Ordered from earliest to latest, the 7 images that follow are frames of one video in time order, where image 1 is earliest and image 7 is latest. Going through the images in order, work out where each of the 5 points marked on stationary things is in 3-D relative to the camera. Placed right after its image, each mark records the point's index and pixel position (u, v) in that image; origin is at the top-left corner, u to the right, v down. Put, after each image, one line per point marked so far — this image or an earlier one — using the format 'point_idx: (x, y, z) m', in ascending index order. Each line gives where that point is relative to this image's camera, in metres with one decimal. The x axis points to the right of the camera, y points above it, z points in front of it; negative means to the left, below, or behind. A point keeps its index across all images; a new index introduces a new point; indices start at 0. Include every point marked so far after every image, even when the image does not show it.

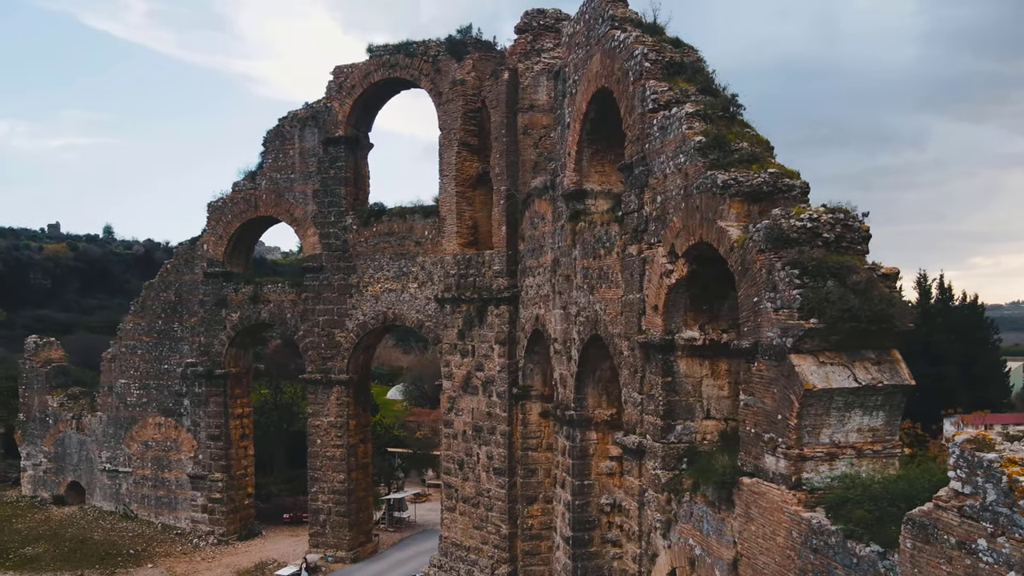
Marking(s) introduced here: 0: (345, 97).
0: (-3.1, +3.6, +16.5) m
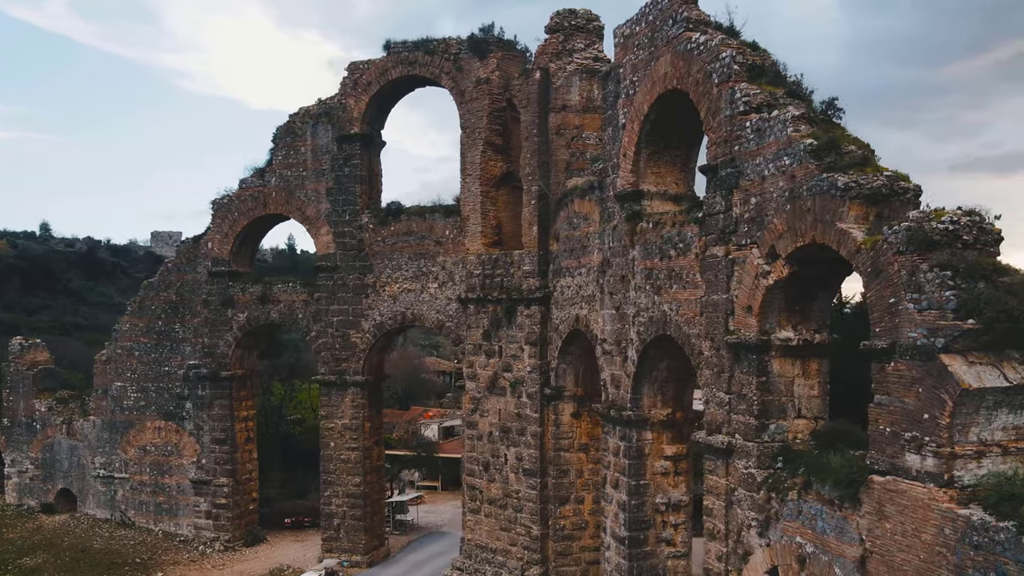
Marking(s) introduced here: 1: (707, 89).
0: (-2.8, +3.6, +16.3) m
1: (+2.0, +2.1, +9.2) m
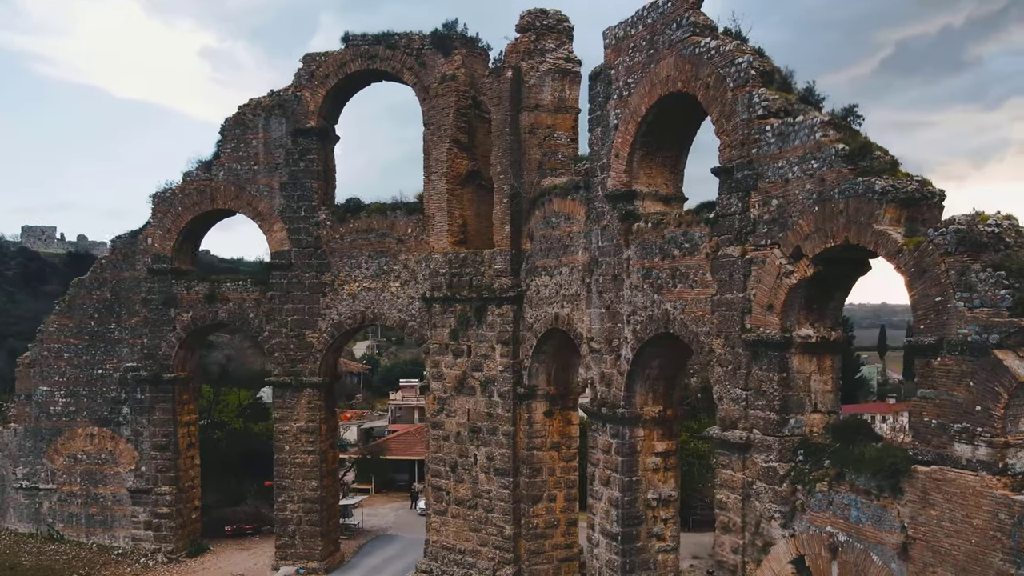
0: (-3.5, +3.6, +15.8) m
1: (+2.2, +2.1, +9.4) m
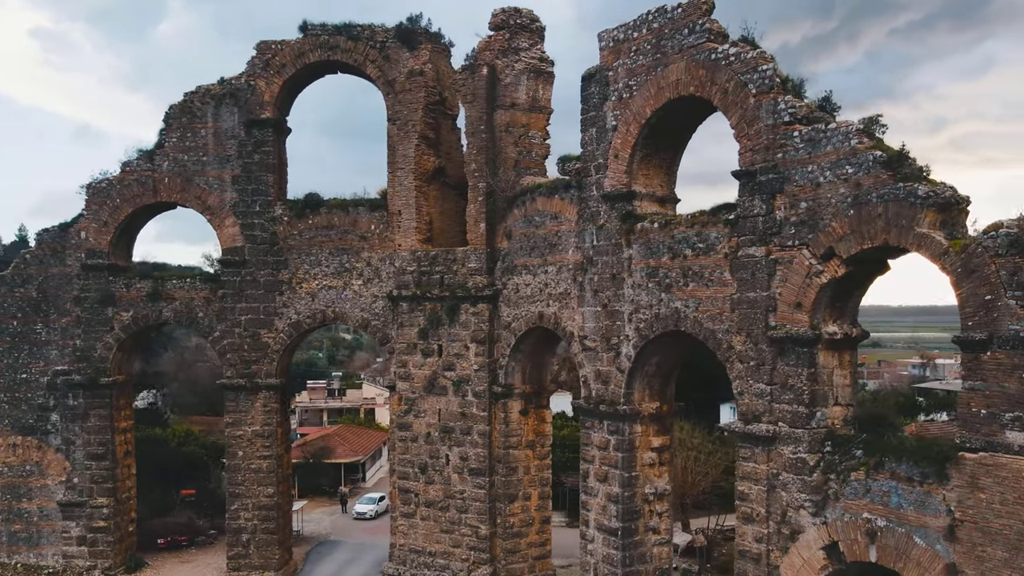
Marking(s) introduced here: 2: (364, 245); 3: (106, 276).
0: (-4.1, +3.7, +15.2) m
1: (+2.5, +2.1, +9.7) m
2: (-2.5, +0.7, +15.0) m
3: (-7.0, +0.2, +15.2) m
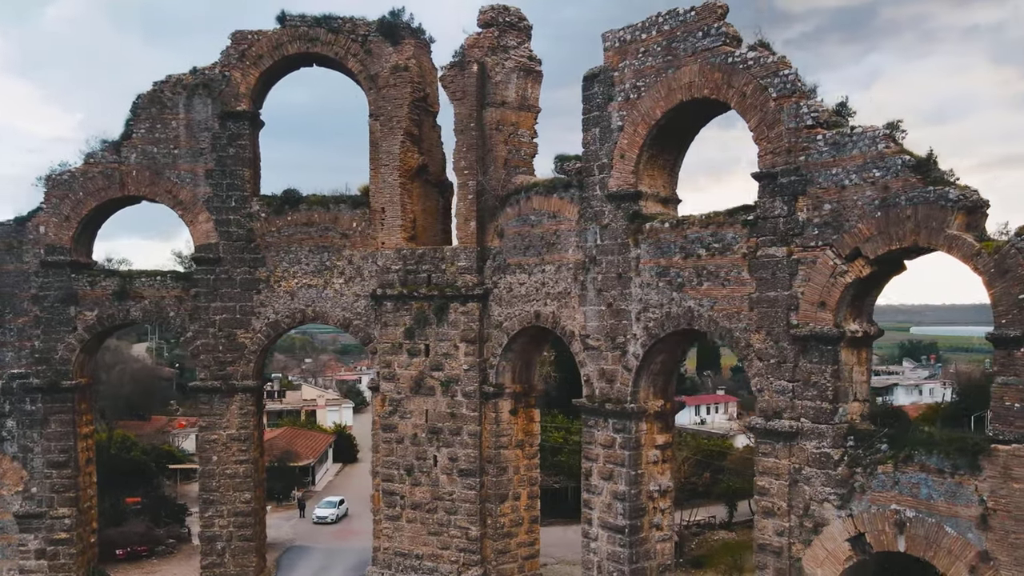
0: (-4.4, +3.7, +14.6) m
1: (+2.8, +2.1, +9.9) m
2: (-2.8, +0.7, +14.6) m
3: (-7.3, +0.2, +14.4) m
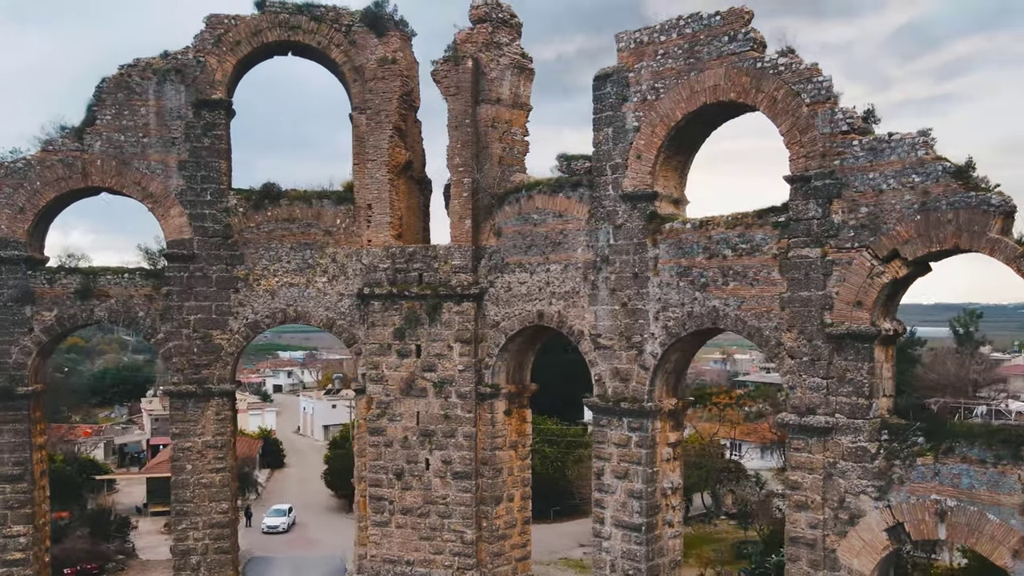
0: (-4.5, +3.7, +13.9) m
1: (+3.2, +2.1, +10.2) m
2: (-2.9, +0.8, +14.1) m
3: (-7.4, +0.3, +13.2) m
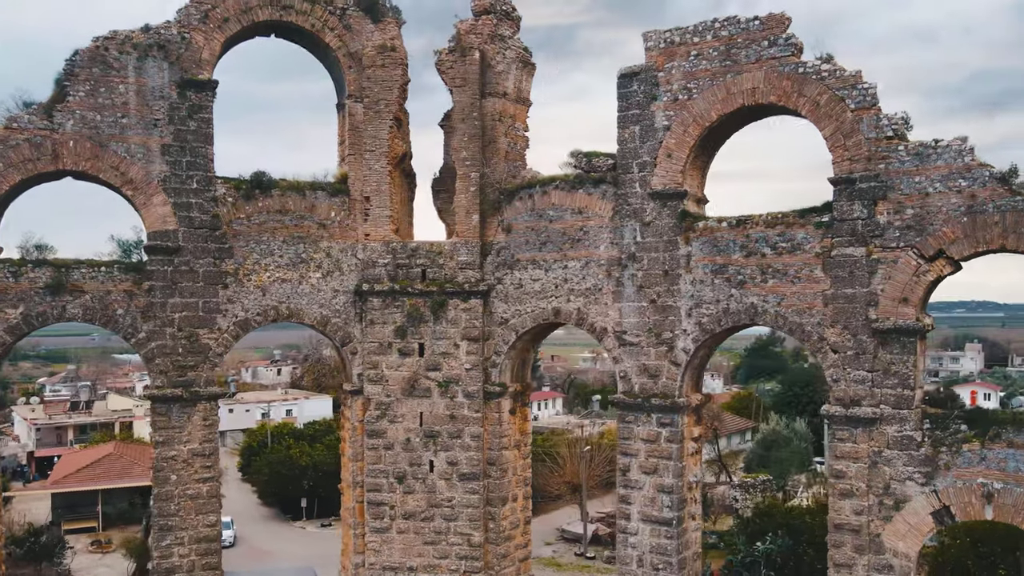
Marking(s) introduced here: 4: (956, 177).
0: (-4.4, +3.8, +12.9) m
1: (+3.9, +2.1, +10.6) m
2: (-2.9, +0.8, +13.4) m
3: (-7.1, +0.3, +11.7) m
4: (+5.0, +1.3, +9.9) m
